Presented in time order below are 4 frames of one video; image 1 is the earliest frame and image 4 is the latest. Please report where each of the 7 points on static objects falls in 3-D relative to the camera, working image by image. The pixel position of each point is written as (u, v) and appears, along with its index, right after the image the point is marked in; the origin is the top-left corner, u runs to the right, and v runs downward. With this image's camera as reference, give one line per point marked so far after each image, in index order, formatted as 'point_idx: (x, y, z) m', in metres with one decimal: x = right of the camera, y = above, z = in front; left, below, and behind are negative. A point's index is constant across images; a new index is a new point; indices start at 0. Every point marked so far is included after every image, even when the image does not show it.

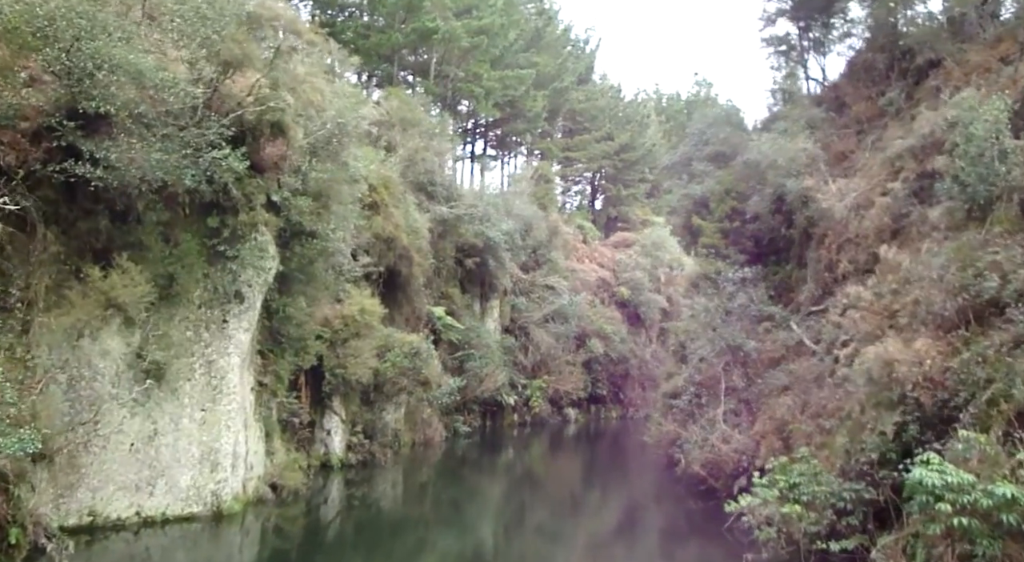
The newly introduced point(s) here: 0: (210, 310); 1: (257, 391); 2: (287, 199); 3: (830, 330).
0: (-4.1, -0.4, +10.9) m
1: (-4.0, -1.7, +12.6) m
2: (-3.3, +1.2, +11.6) m
3: (+4.8, -0.7, +12.0) m
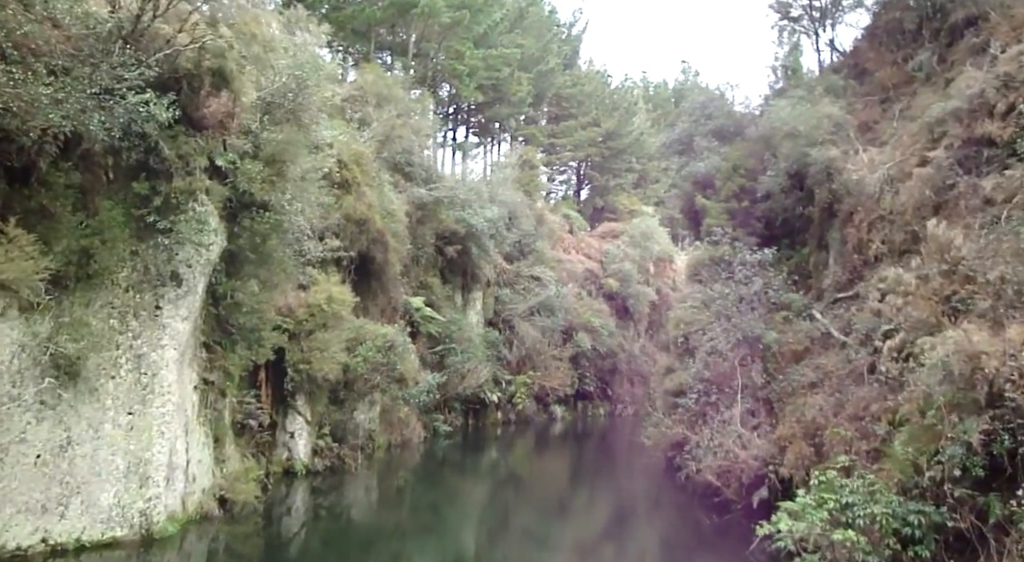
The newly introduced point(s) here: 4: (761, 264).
0: (-4.2, -0.2, +9.1) m
1: (-4.2, -1.5, +10.8) m
2: (-3.4, +1.5, +9.8) m
3: (+4.6, -0.5, +10.5) m
4: (+4.2, +0.3, +13.6) m
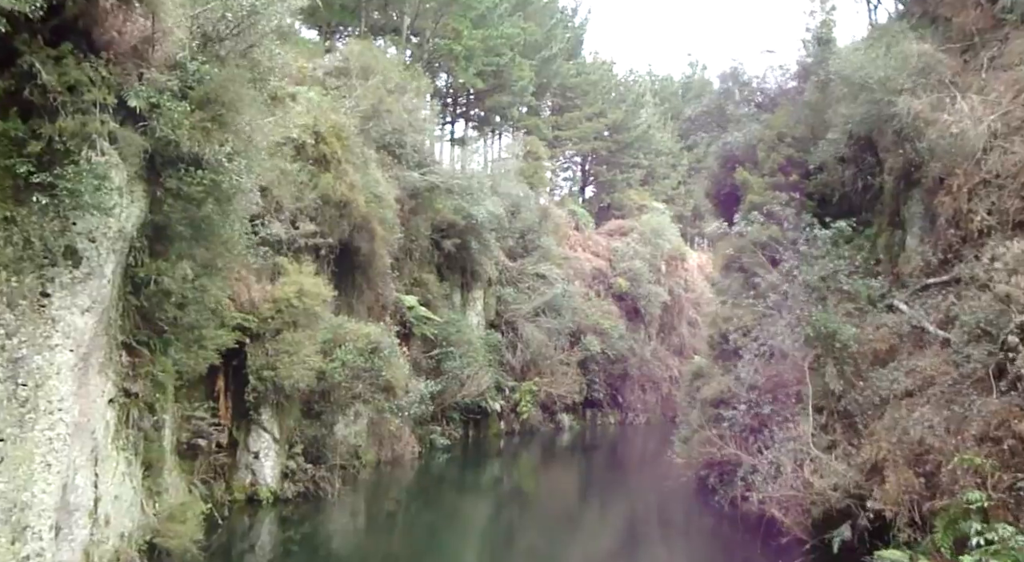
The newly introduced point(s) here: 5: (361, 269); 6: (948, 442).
0: (-4.1, 0.0, +6.7) m
1: (-4.1, -1.3, +8.4) m
2: (-3.3, +1.6, +7.4) m
3: (+4.7, -0.3, +8.0) m
4: (+4.3, +0.5, +11.1) m
5: (-3.1, +0.2, +16.3) m
6: (+4.0, -1.5, +7.3) m
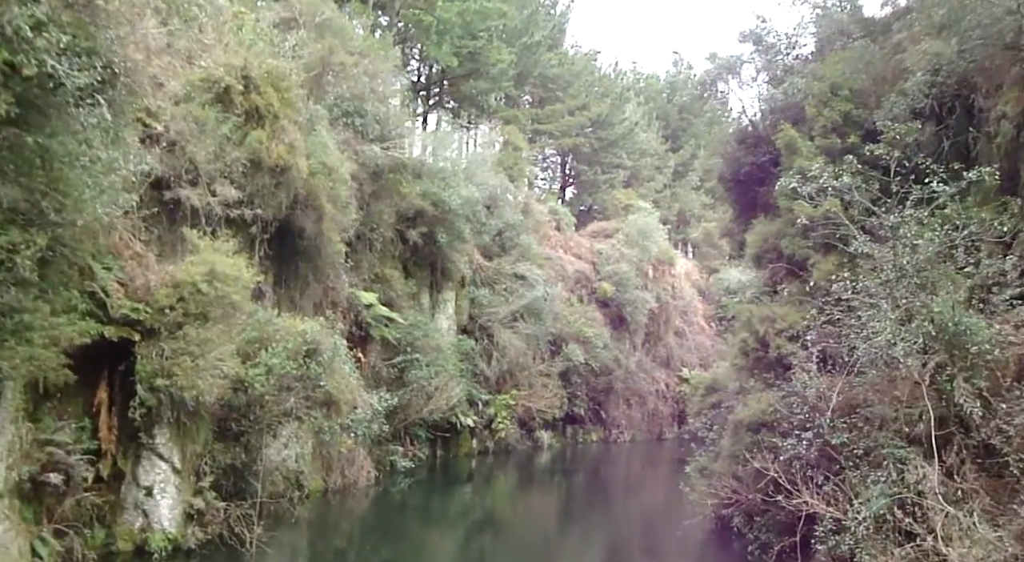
0: (-4.2, +0.4, +3.6) m
1: (-4.2, -1.0, +5.3) m
2: (-3.4, +2.0, +4.3) m
3: (+4.6, -0.1, +5.2) m
4: (+4.1, +0.7, +8.3) m
5: (-3.4, +0.4, +13.2) m
6: (+3.9, -1.2, +4.4) m
